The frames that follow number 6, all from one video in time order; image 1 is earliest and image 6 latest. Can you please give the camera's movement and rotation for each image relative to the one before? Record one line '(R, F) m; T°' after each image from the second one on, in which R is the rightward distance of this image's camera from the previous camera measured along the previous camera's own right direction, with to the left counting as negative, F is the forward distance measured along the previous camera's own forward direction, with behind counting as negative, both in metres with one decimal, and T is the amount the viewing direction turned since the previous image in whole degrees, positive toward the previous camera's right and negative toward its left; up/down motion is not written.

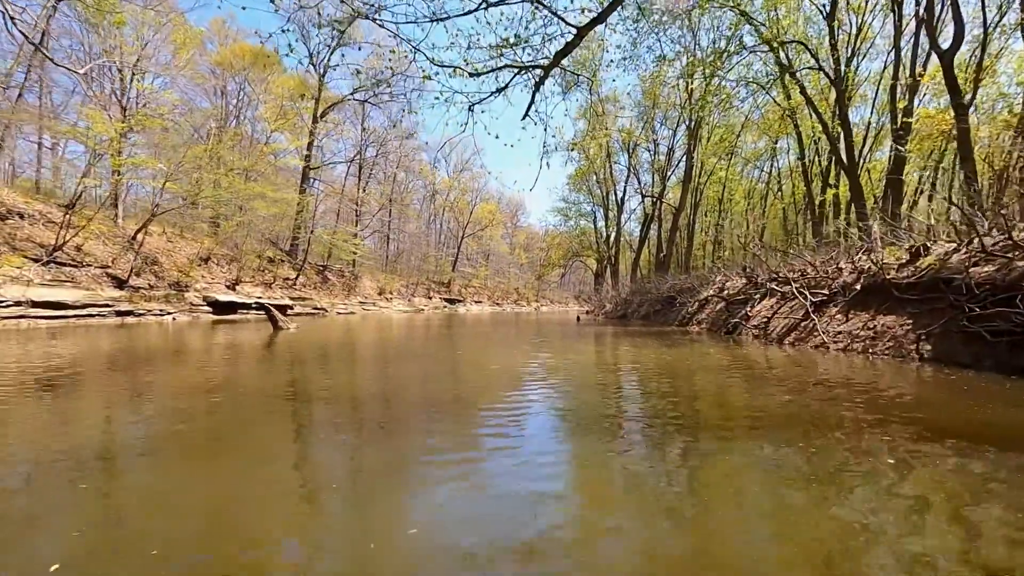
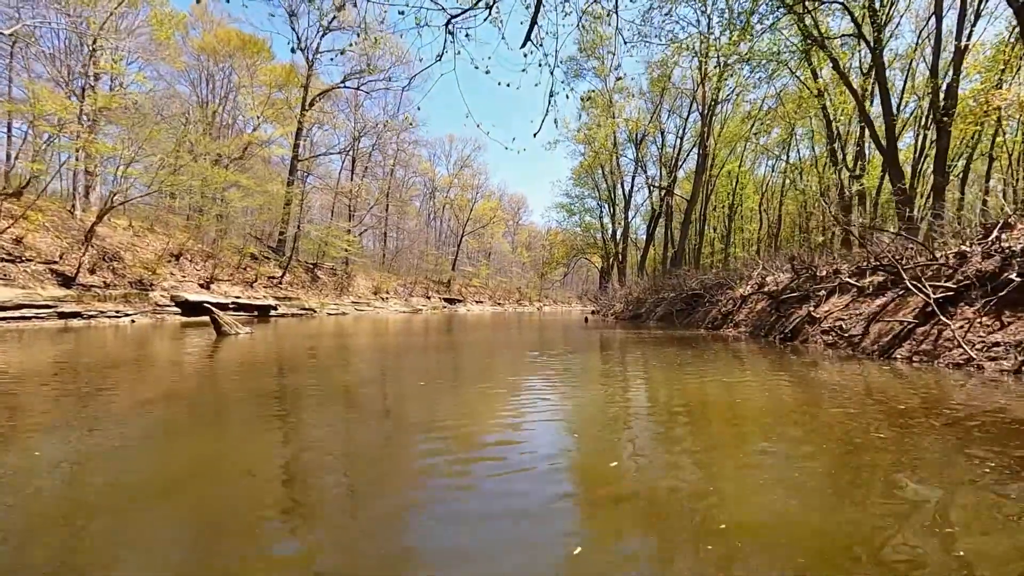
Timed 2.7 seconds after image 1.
(0.0, +1.4) m; 0°
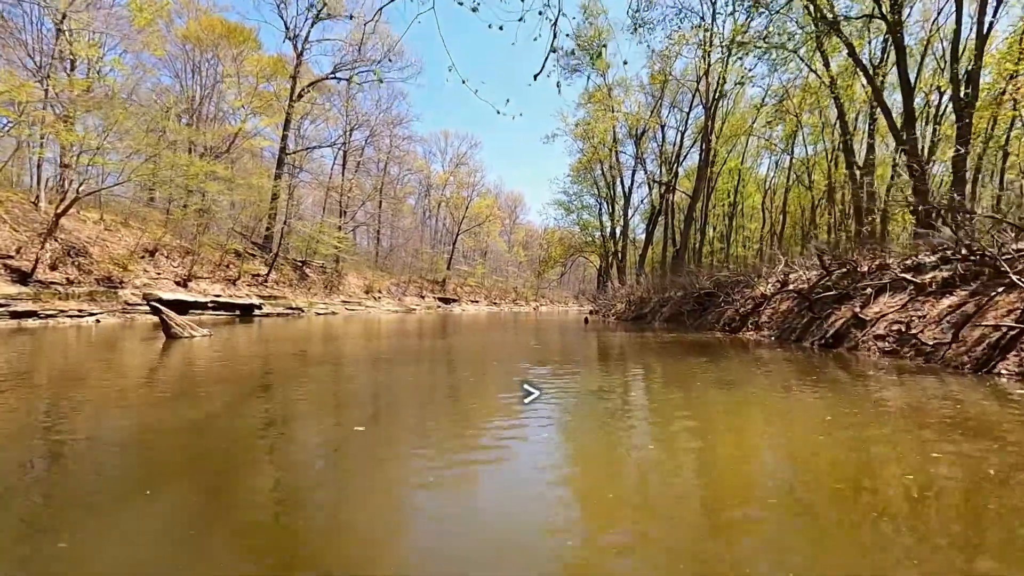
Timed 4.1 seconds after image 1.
(0.0, +0.8) m; 0°
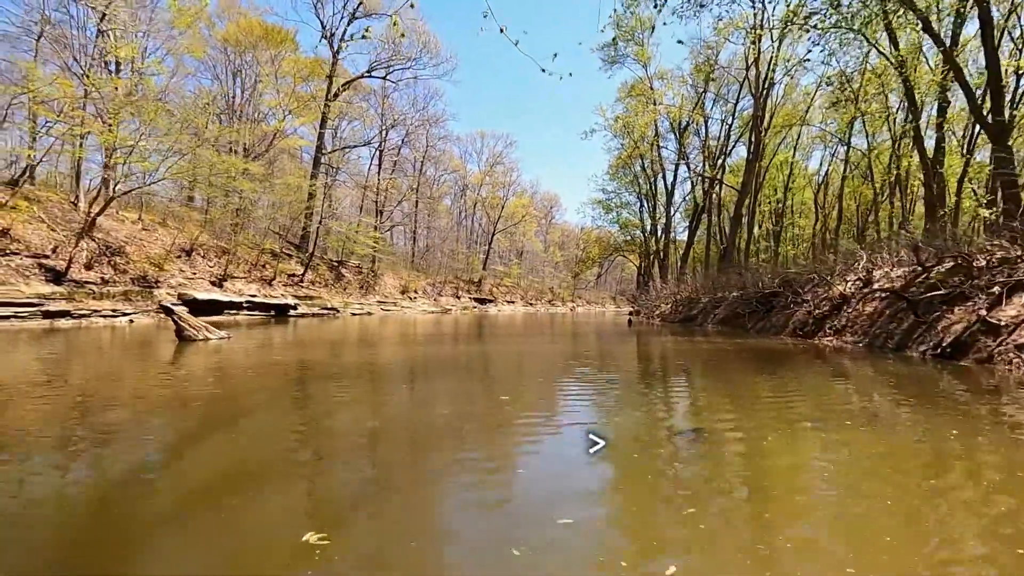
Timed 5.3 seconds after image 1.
(-0.1, +0.6) m; -4°
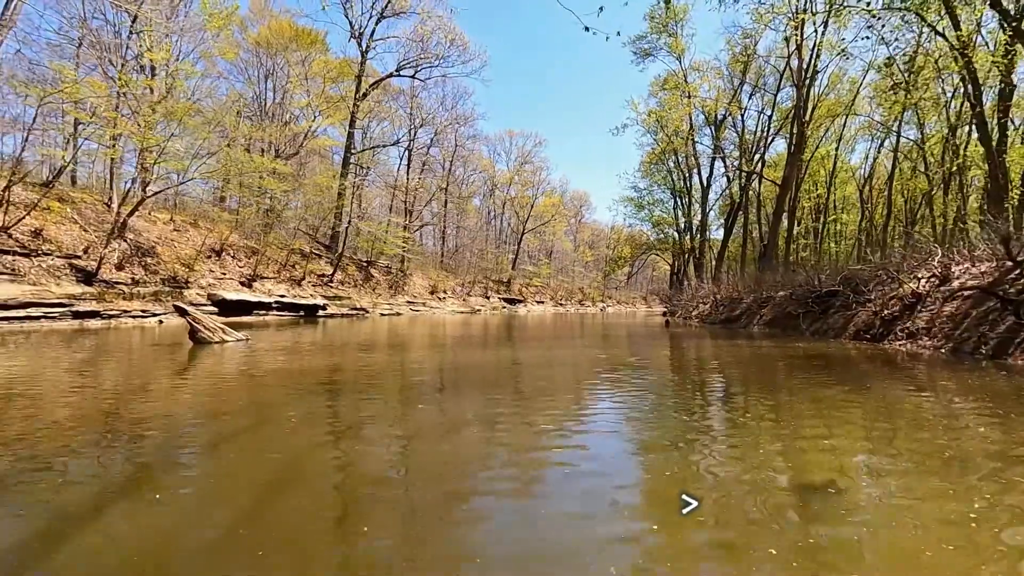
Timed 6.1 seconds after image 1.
(0.0, +0.4) m; -3°
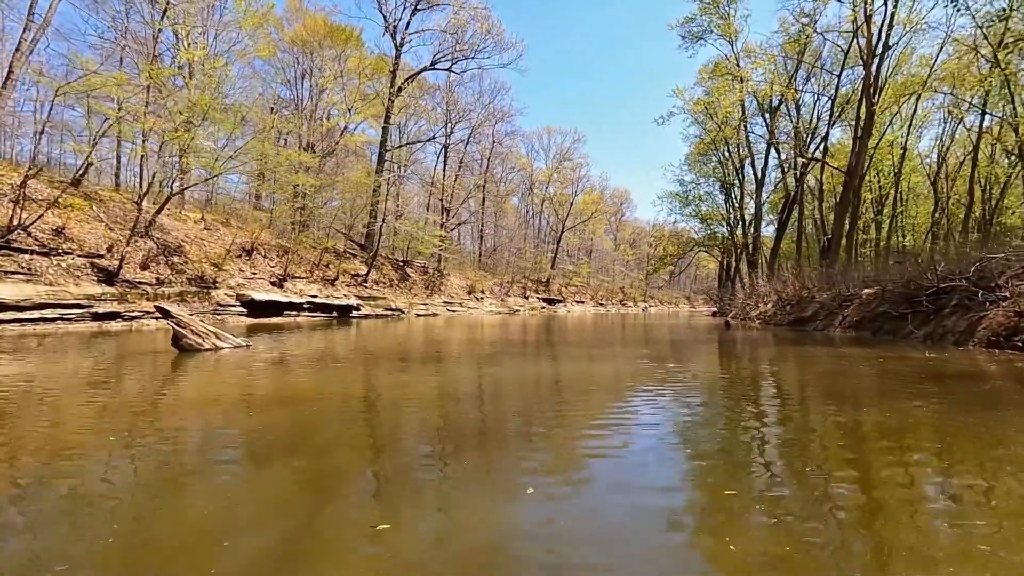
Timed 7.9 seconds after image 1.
(0.0, +0.9) m; -4°
